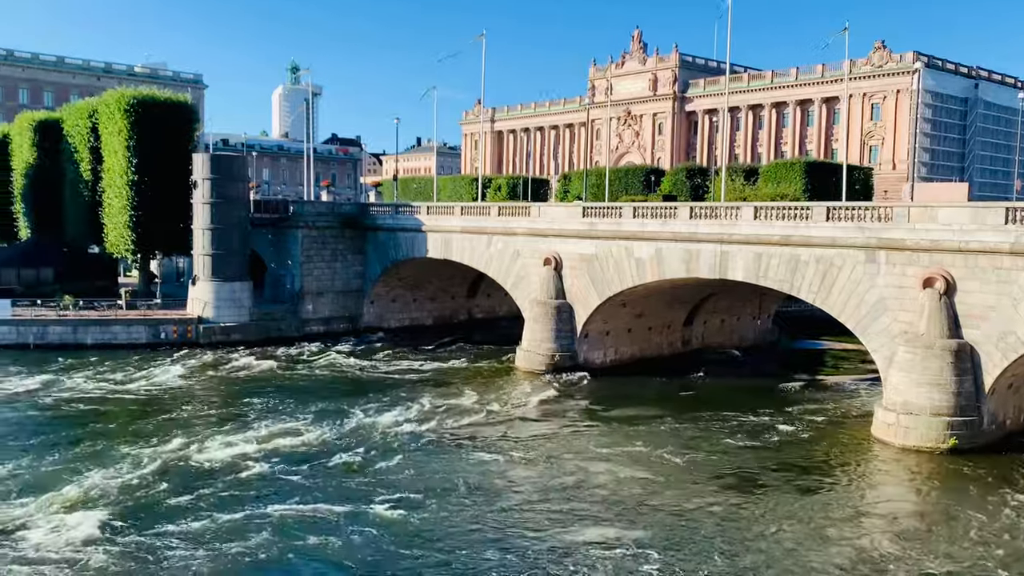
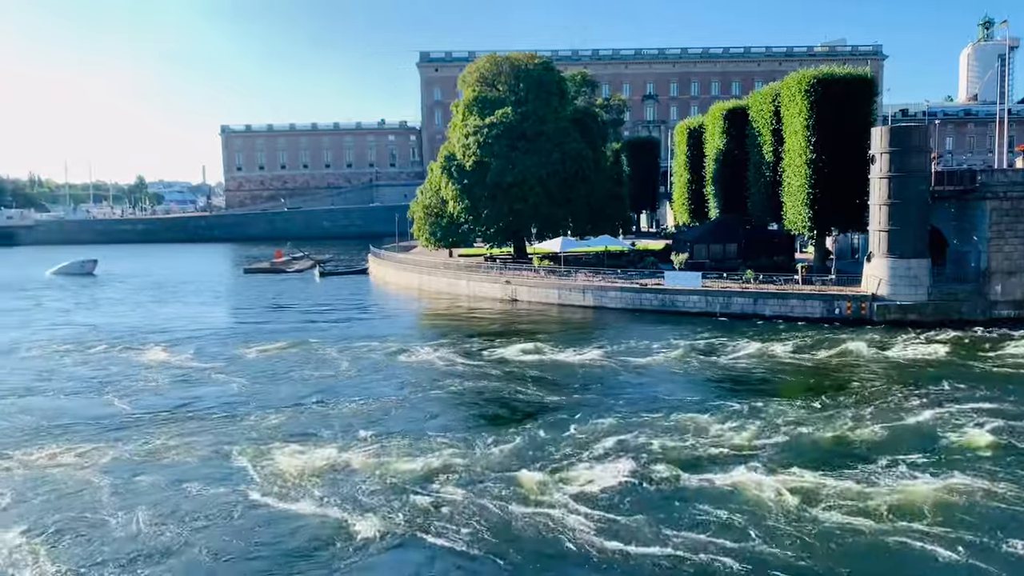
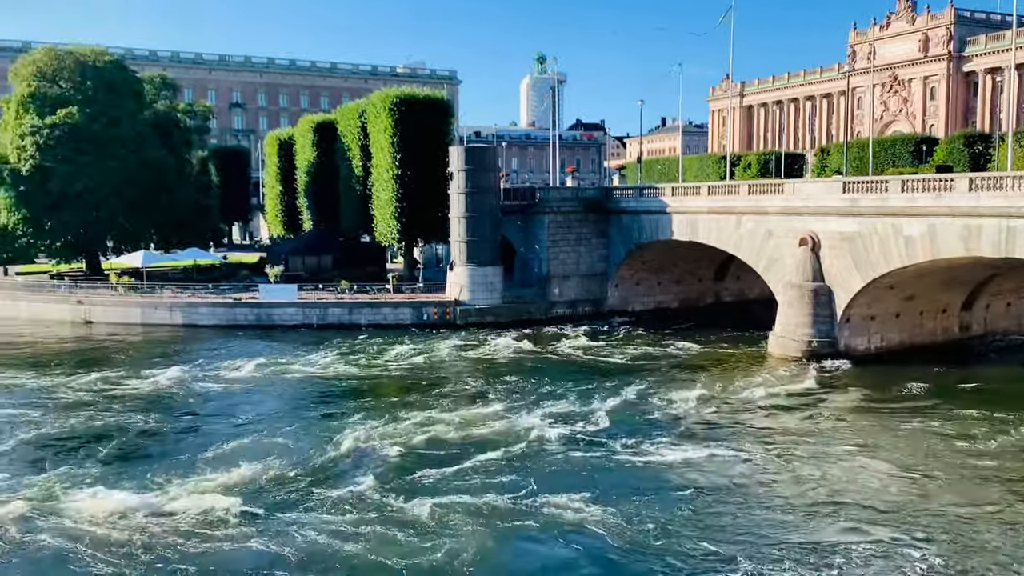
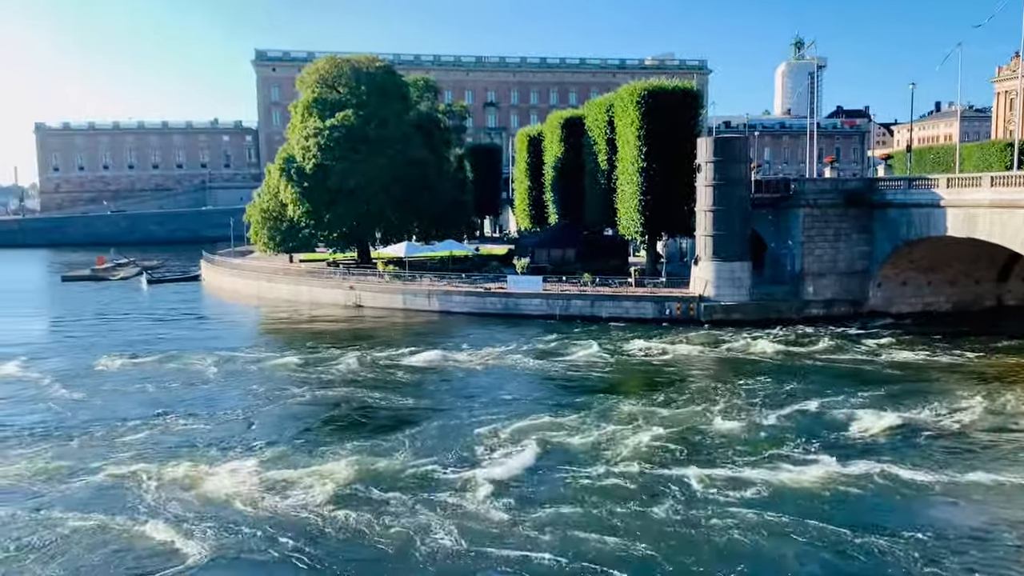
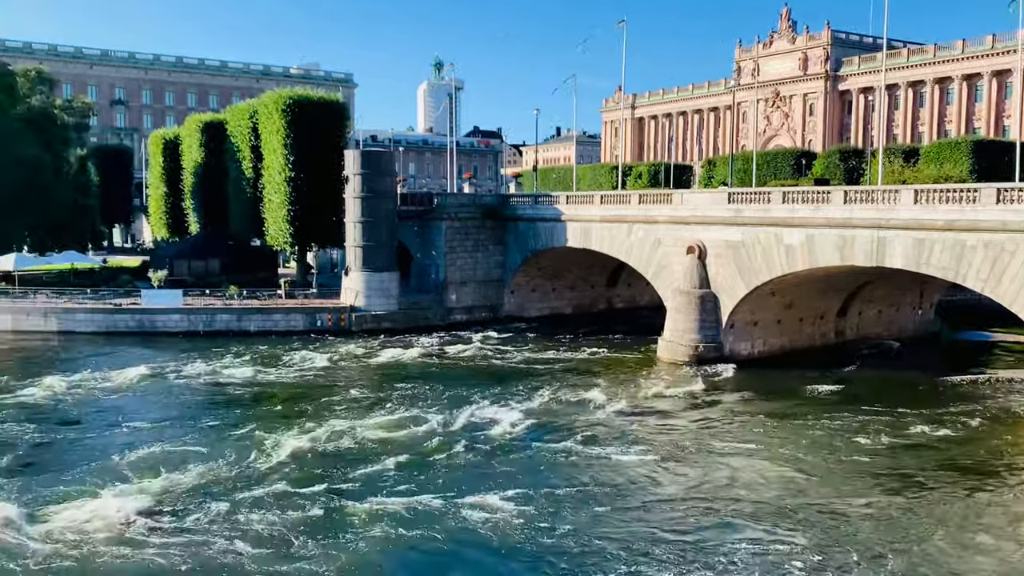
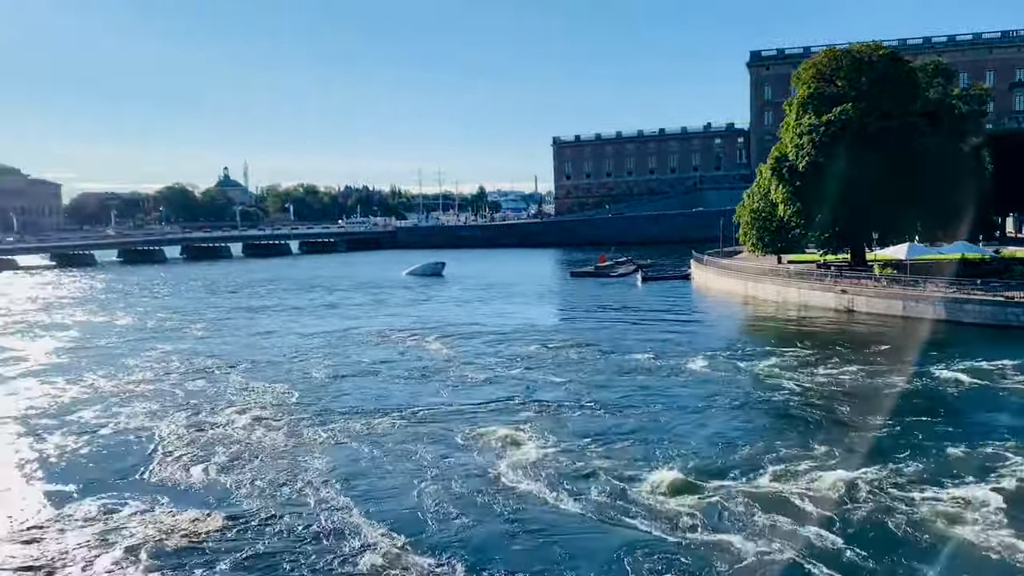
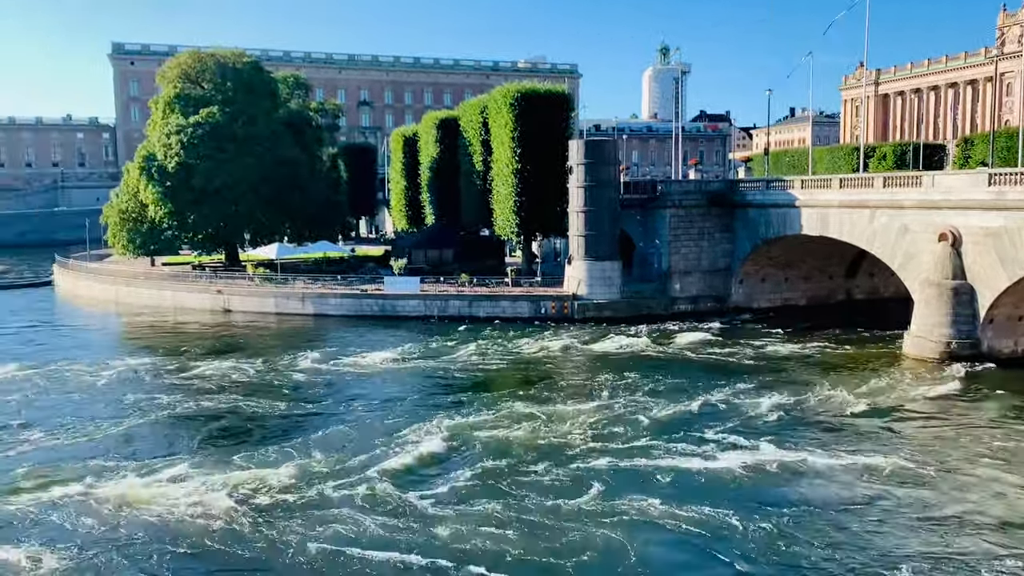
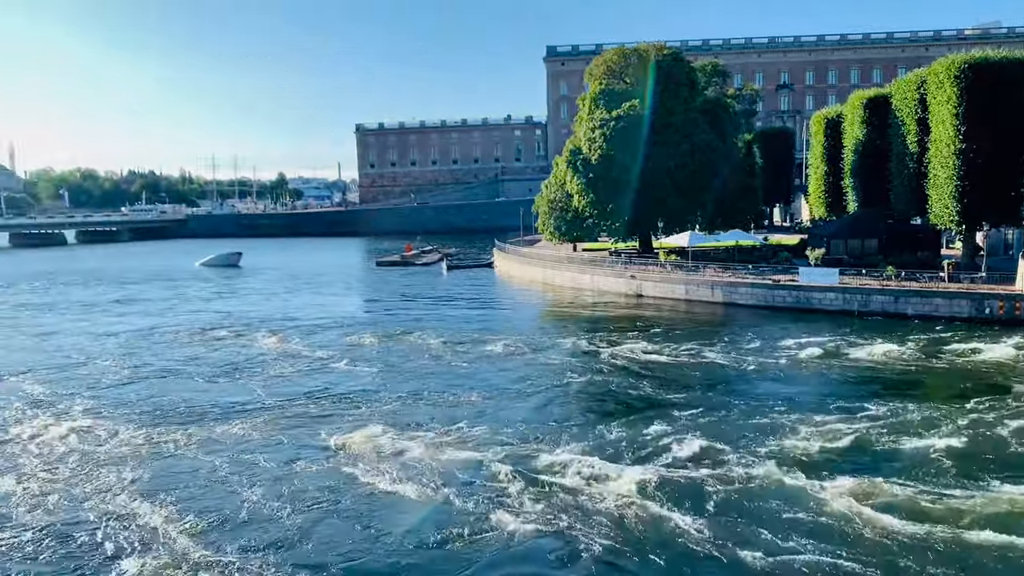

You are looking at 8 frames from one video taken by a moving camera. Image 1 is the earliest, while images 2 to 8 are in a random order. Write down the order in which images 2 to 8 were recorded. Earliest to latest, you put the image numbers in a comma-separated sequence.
5, 3, 7, 4, 2, 8, 6
